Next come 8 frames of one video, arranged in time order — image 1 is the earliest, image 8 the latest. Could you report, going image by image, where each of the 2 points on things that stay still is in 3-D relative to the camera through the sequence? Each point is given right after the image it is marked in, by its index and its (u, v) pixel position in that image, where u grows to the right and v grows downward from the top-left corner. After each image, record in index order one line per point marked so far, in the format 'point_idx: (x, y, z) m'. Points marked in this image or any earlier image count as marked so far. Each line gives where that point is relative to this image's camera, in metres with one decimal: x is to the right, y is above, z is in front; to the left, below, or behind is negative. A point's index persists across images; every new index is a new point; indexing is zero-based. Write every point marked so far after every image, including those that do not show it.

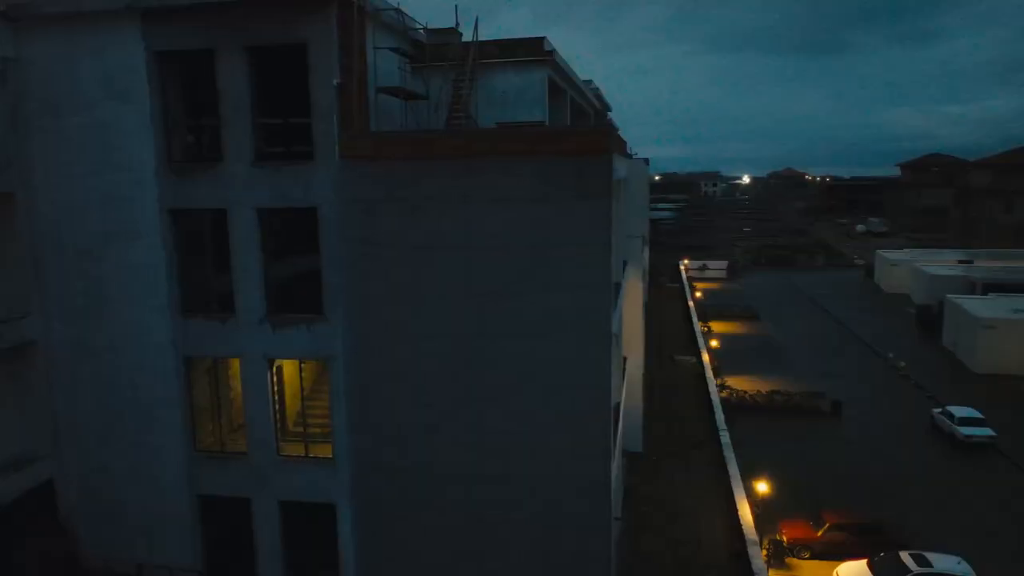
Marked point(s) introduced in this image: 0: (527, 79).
0: (+0.2, +4.7, +16.1) m
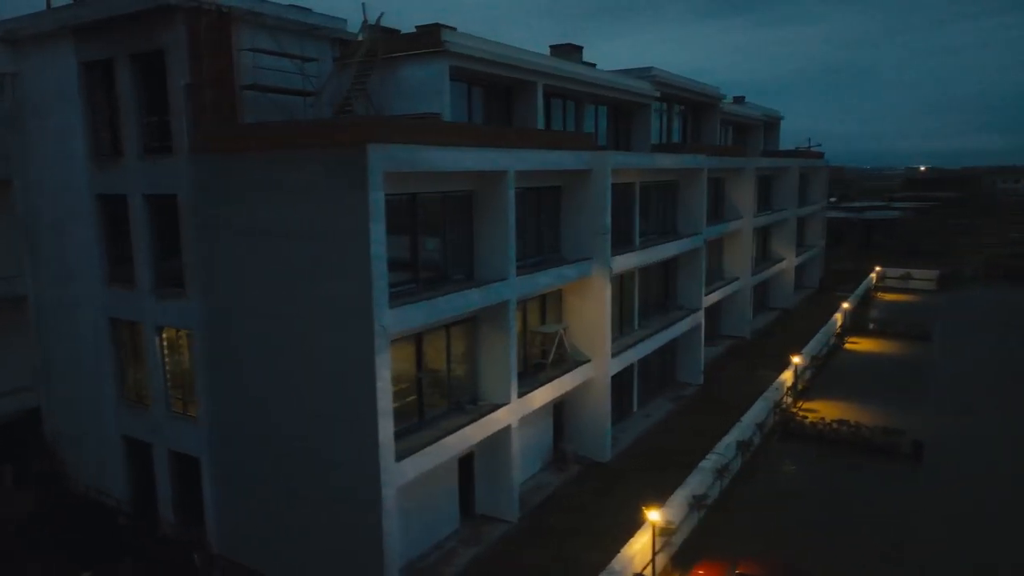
0: (-2.0, +4.9, +16.2) m
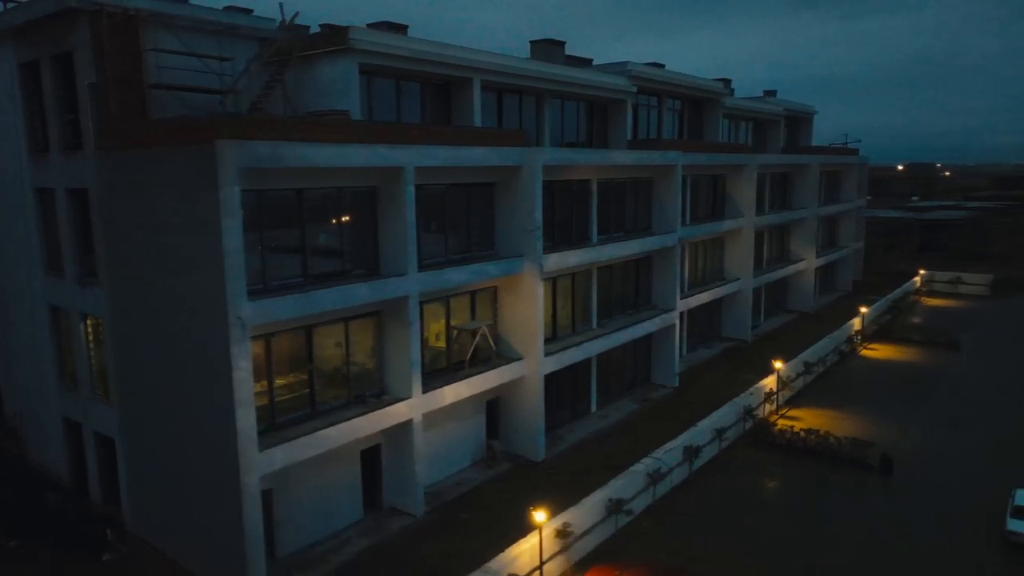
0: (-4.1, +5.1, +16.5) m
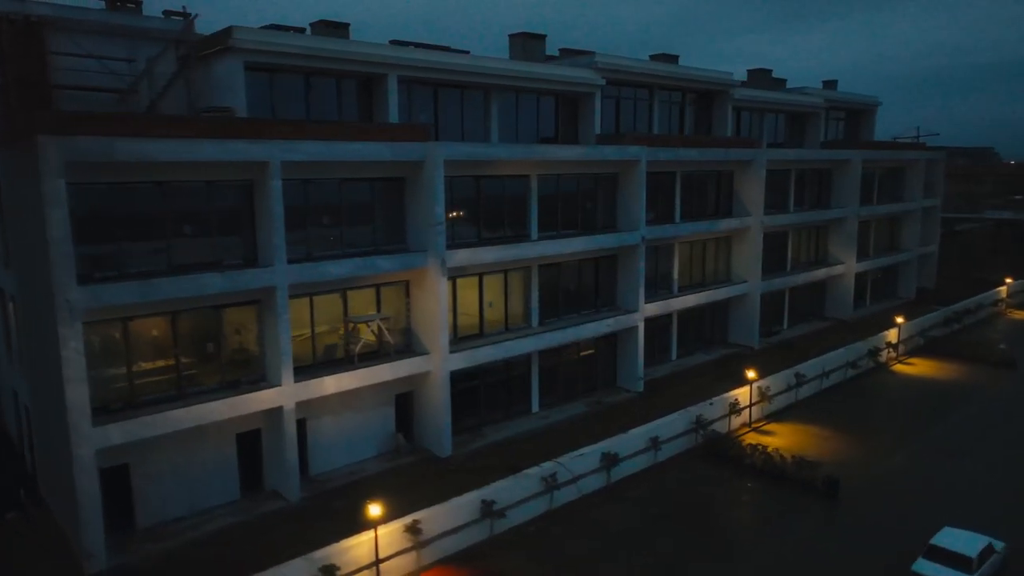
0: (-6.9, +5.3, +17.2) m
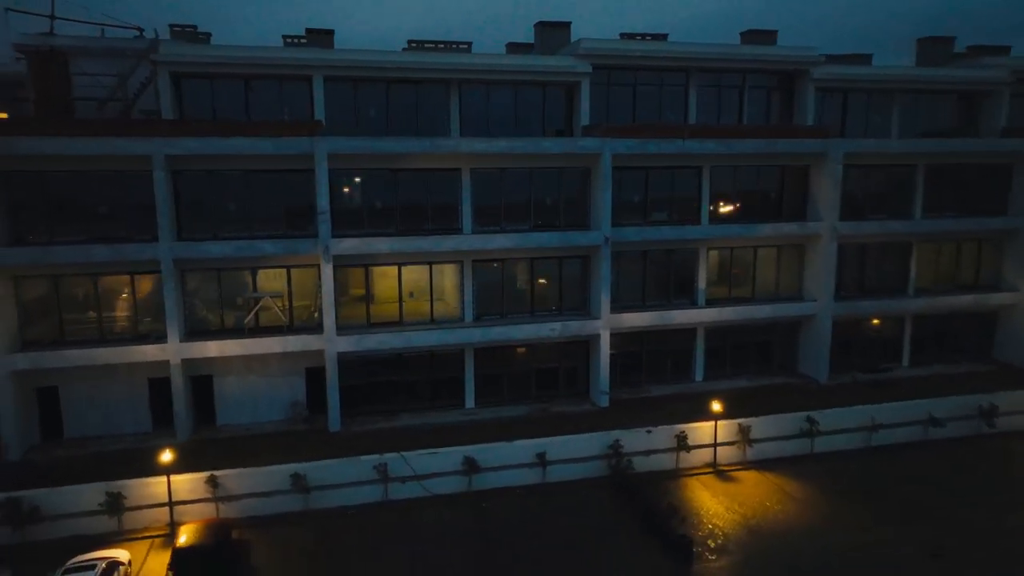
0: (-10.2, +6.2, +20.9) m
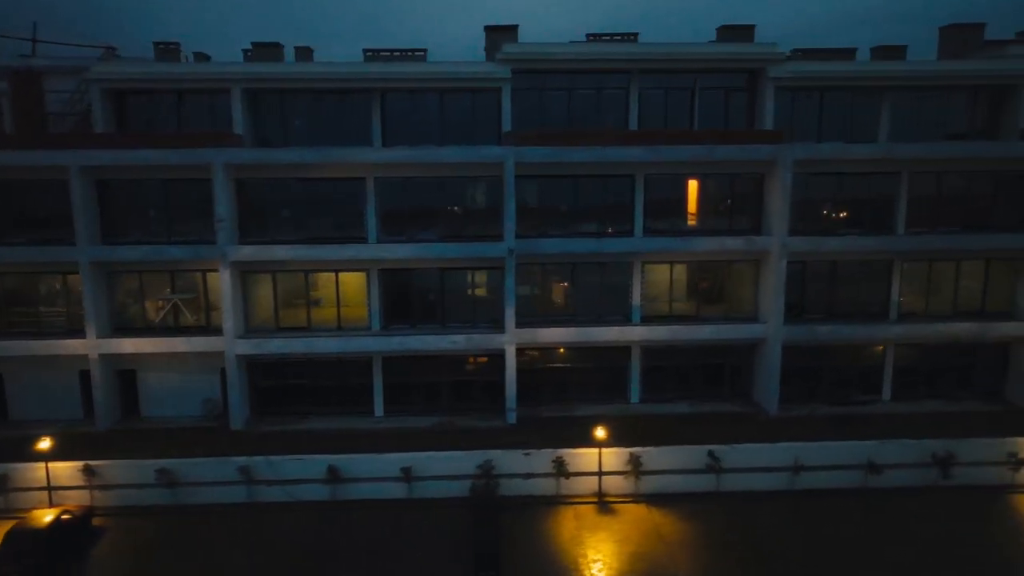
0: (-13.1, +6.2, +22.7) m
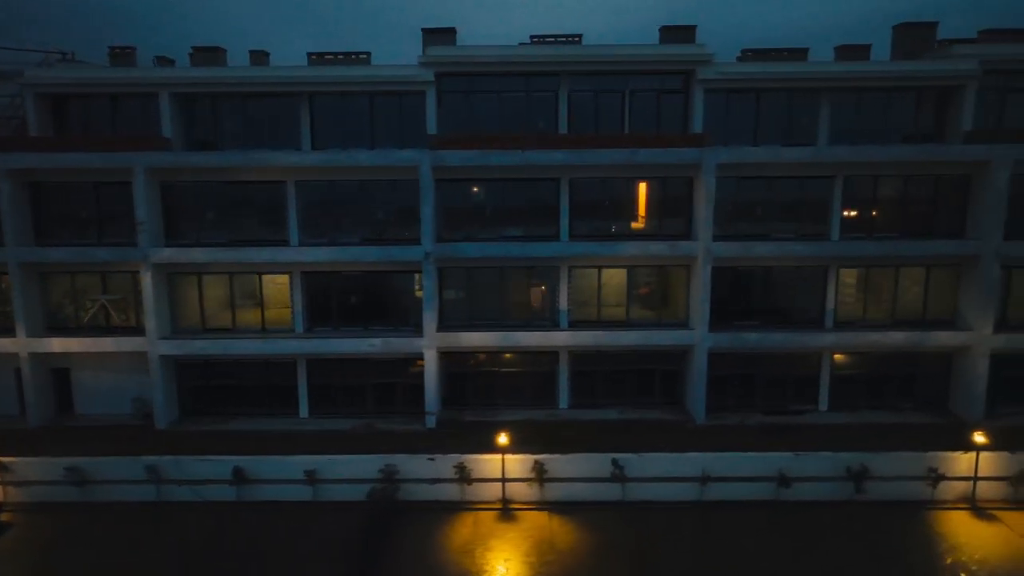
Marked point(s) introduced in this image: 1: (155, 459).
0: (-15.5, +6.2, +23.2) m
1: (-10.0, -4.8, +19.9) m
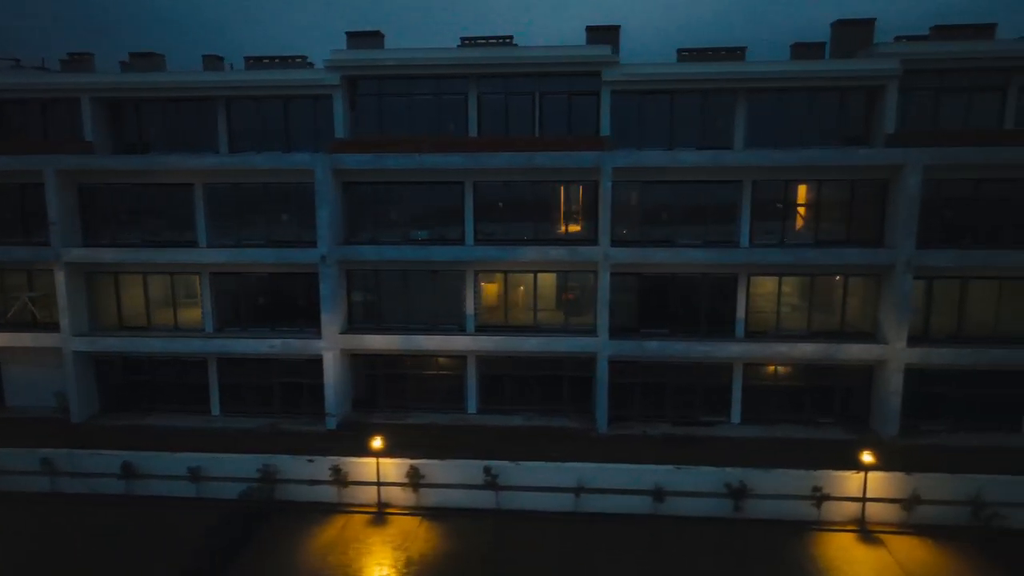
0: (-18.5, +6.3, +24.3) m
1: (-13.3, -4.7, +20.6) m
